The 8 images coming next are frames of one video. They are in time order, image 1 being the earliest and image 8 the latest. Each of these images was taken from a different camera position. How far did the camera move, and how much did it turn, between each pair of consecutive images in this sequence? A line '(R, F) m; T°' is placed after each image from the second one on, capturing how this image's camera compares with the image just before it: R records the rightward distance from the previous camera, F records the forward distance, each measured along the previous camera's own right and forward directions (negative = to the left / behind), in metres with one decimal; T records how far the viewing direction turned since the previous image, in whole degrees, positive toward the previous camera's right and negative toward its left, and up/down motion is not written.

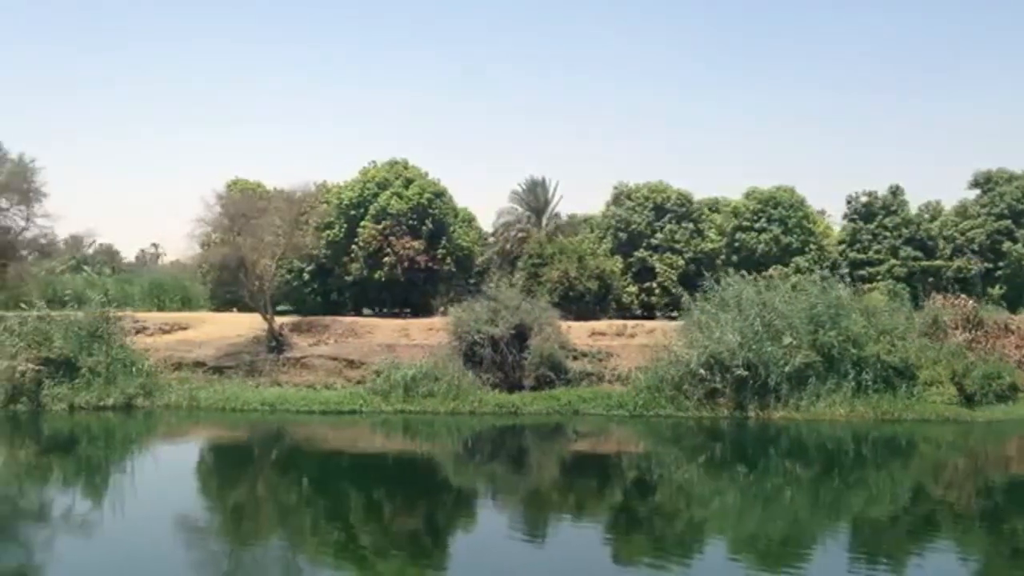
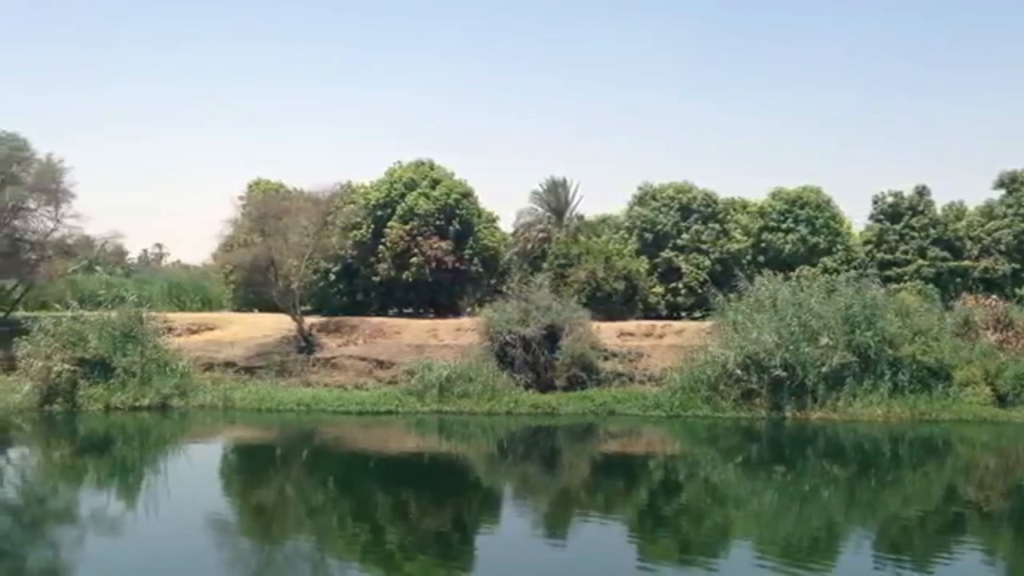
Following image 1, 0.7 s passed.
(-0.5, 0.0) m; 0°
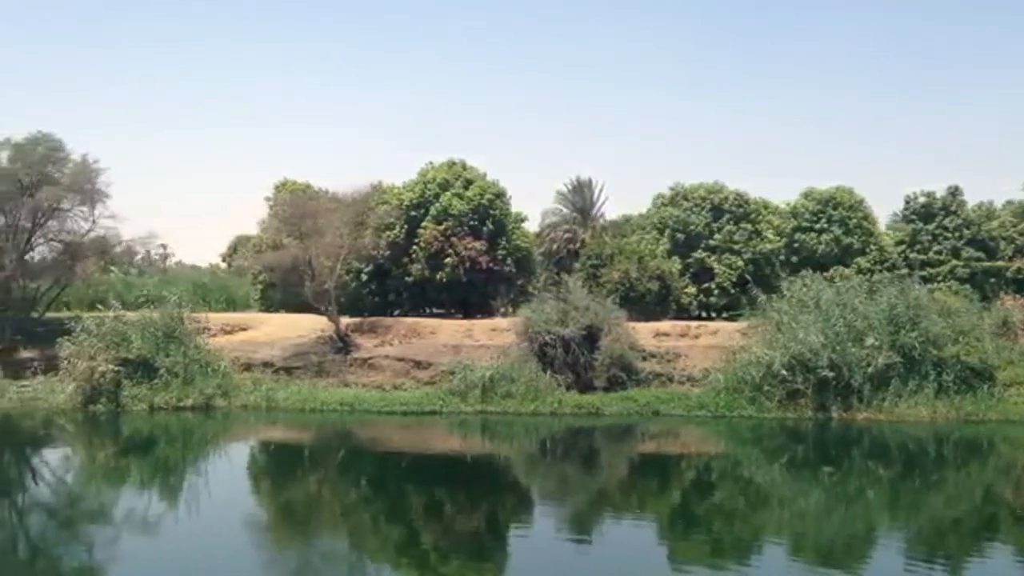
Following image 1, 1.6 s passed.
(-0.6, 0.0) m; 0°
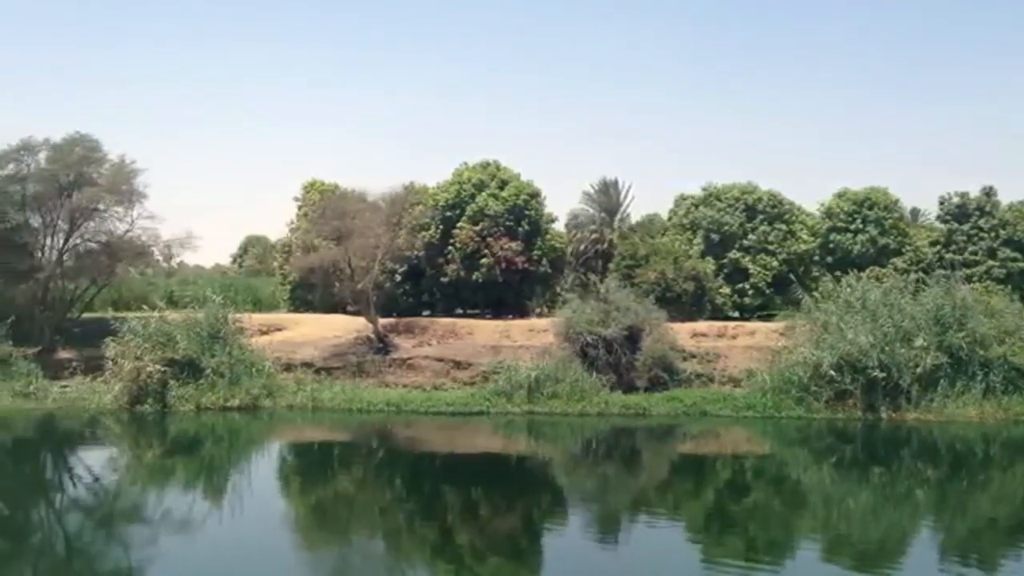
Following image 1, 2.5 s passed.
(-0.6, 0.0) m; 0°
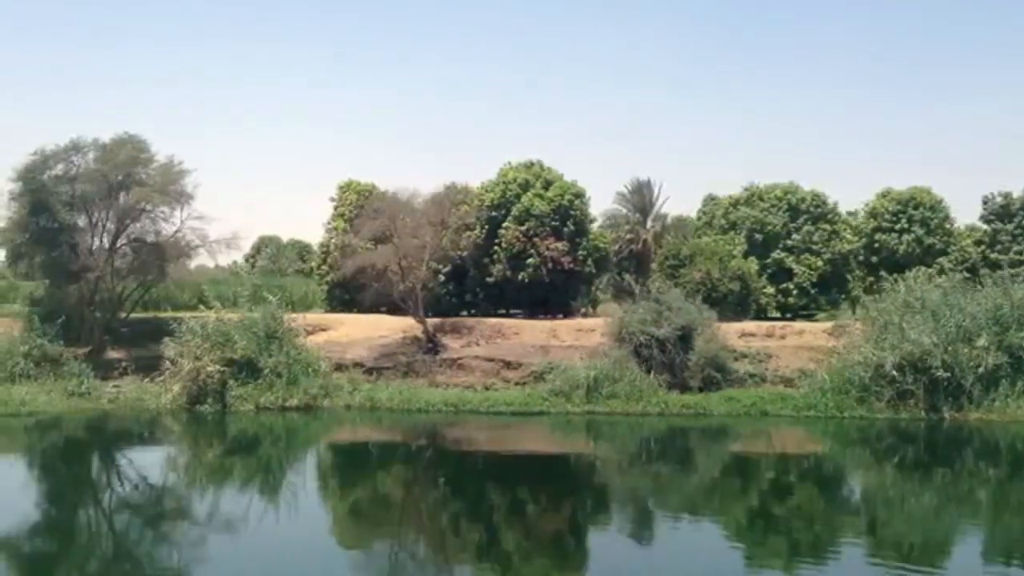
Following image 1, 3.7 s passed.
(-0.8, 0.0) m; 0°
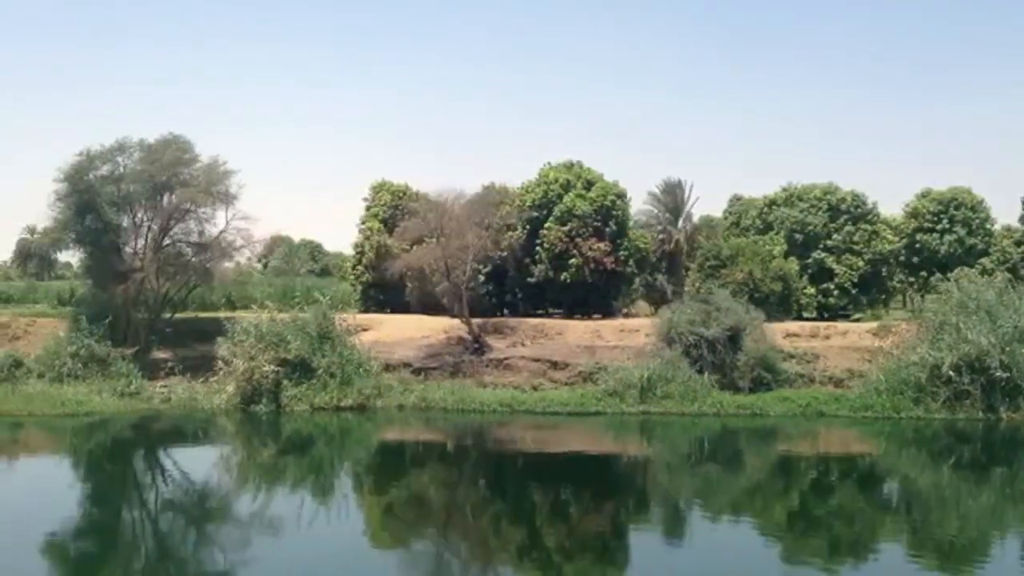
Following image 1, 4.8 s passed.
(-0.7, 0.0) m; 0°
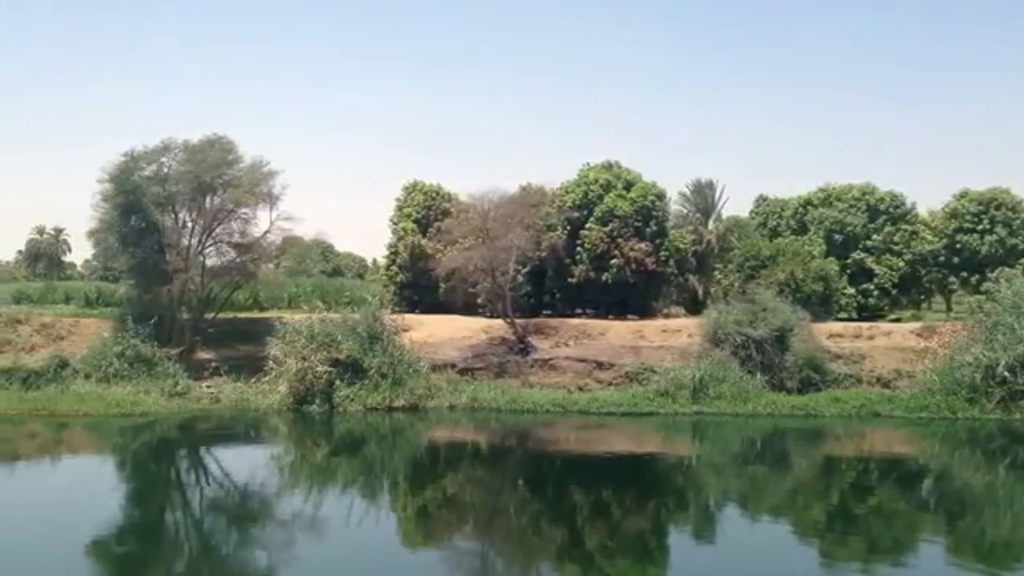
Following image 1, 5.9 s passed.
(-0.7, 0.0) m; 0°
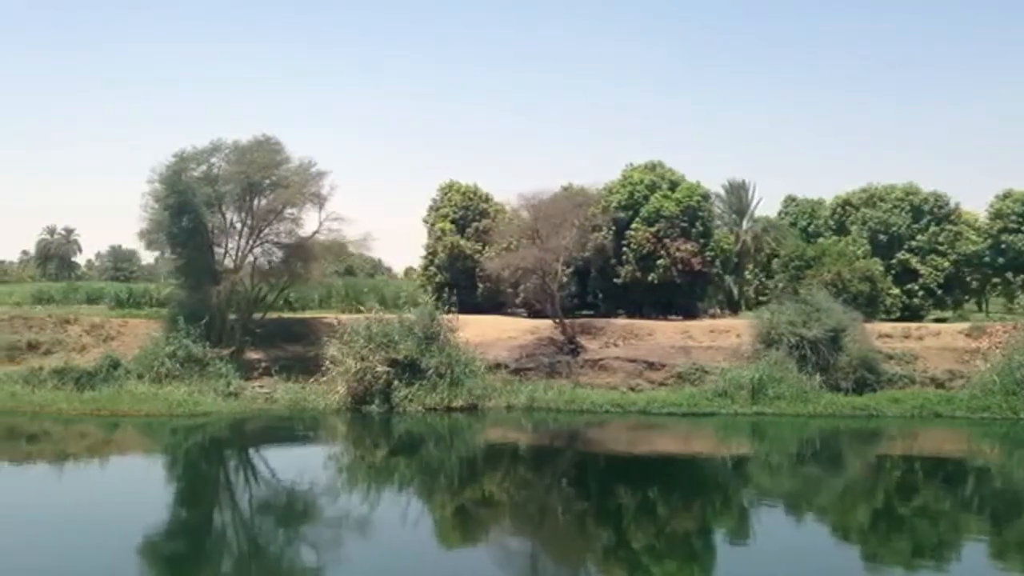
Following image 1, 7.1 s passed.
(-0.8, 0.0) m; 0°
